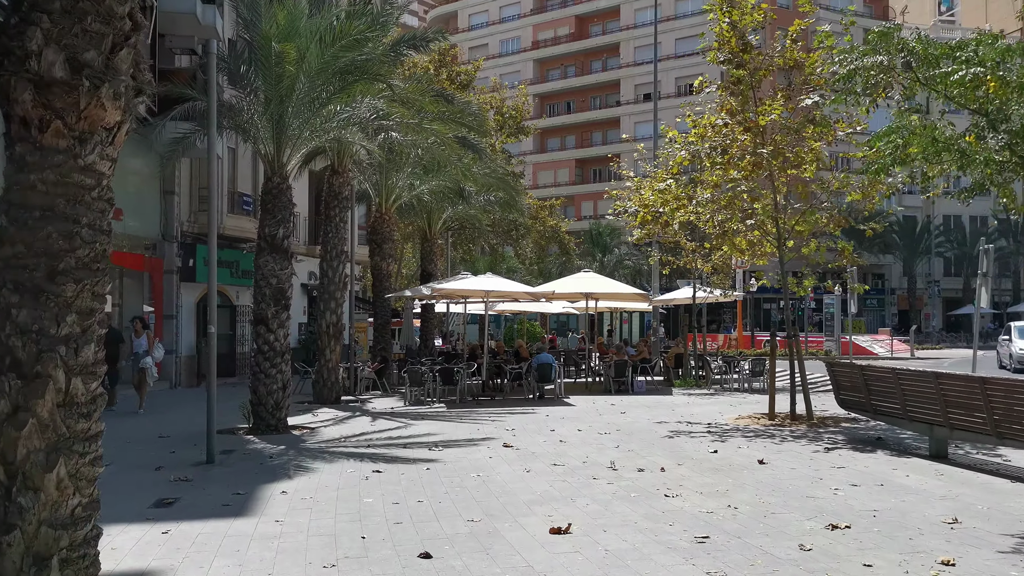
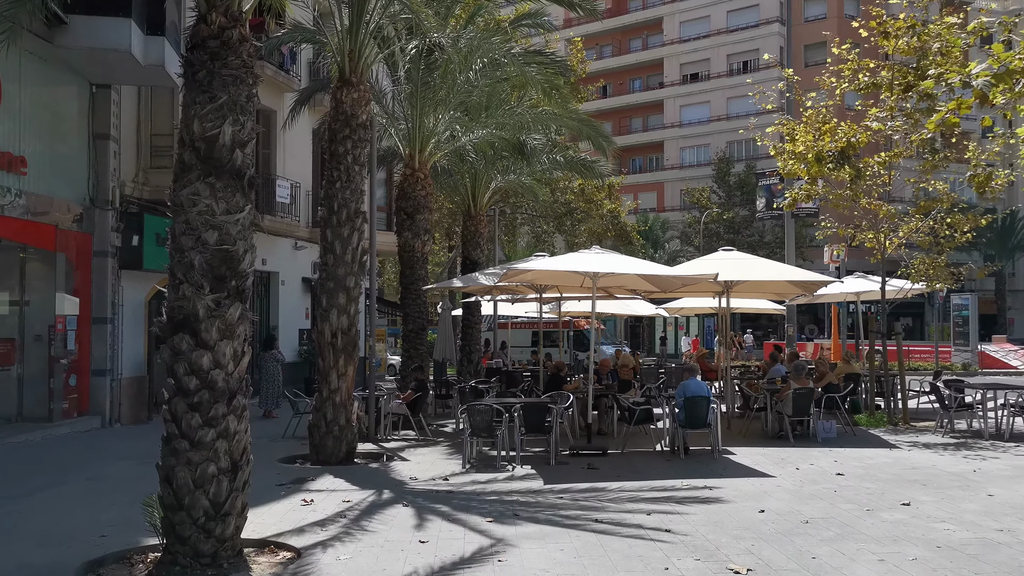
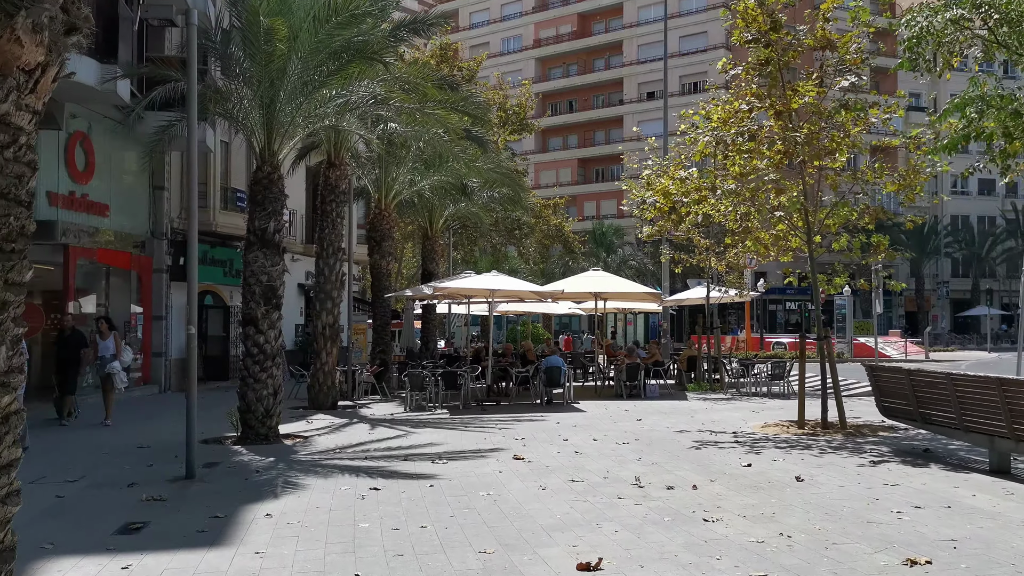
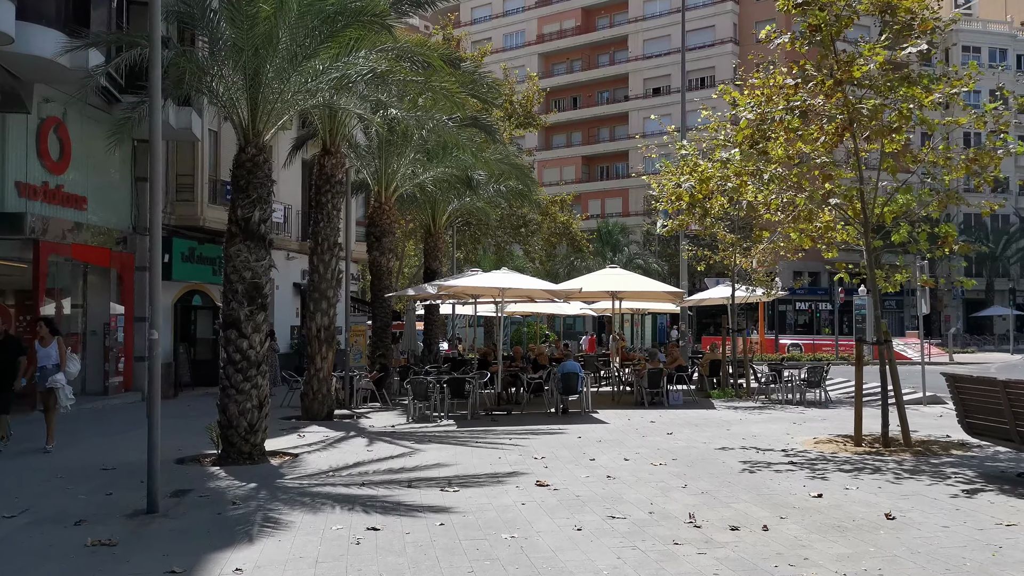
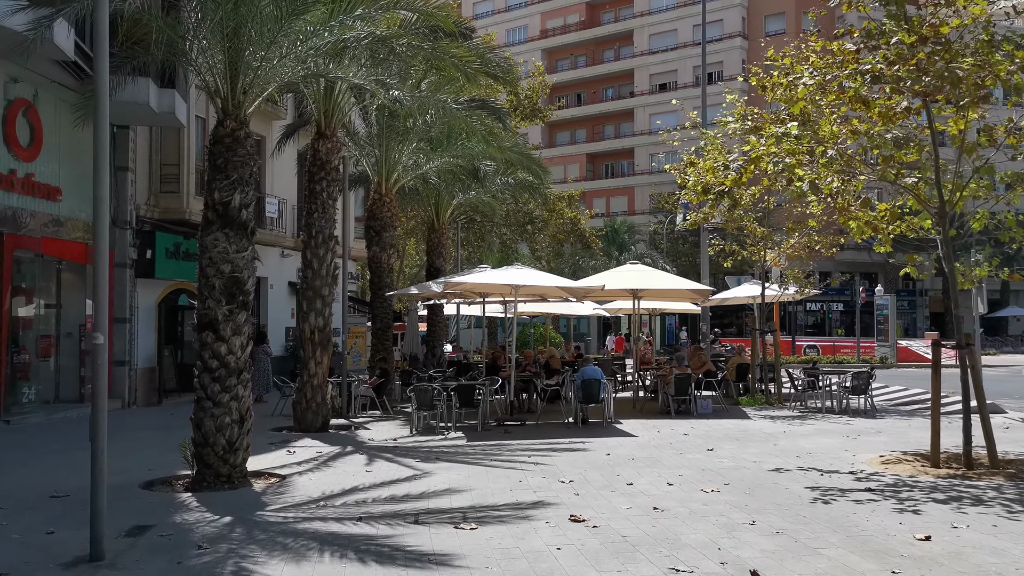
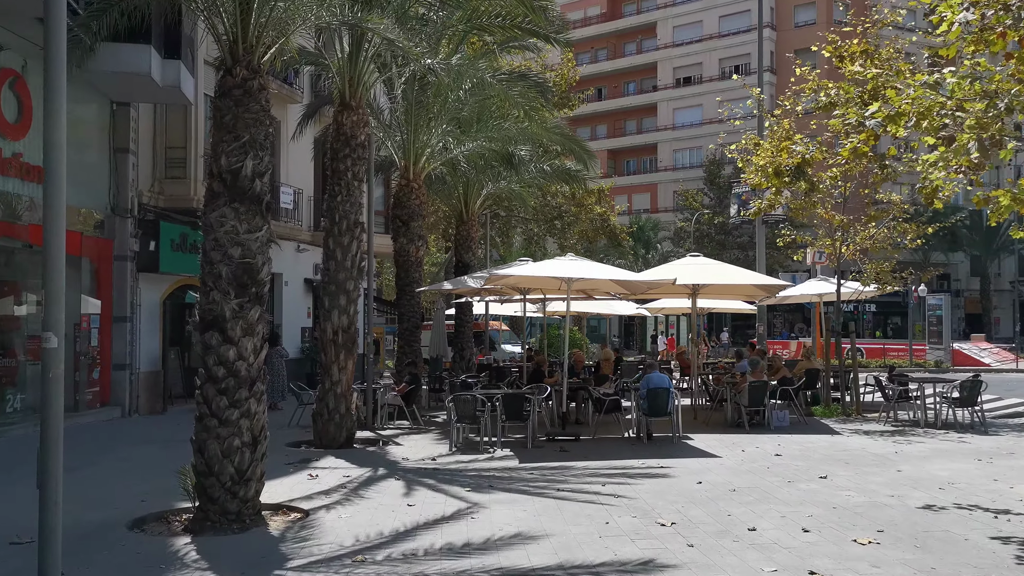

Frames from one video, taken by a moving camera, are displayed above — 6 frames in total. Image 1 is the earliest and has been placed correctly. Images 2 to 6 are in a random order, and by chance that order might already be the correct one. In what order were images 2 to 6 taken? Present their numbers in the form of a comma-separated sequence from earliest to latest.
3, 4, 5, 6, 2
